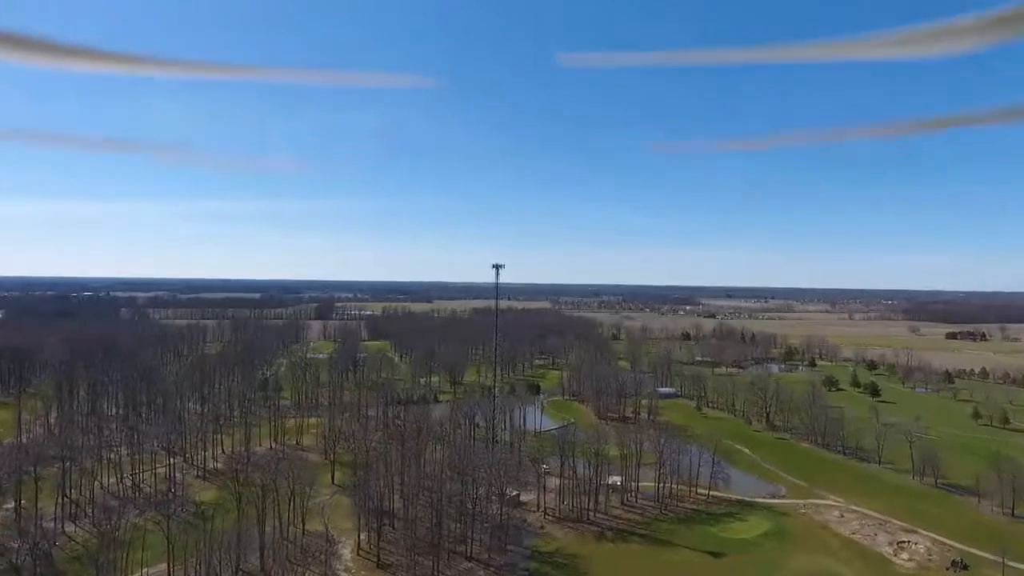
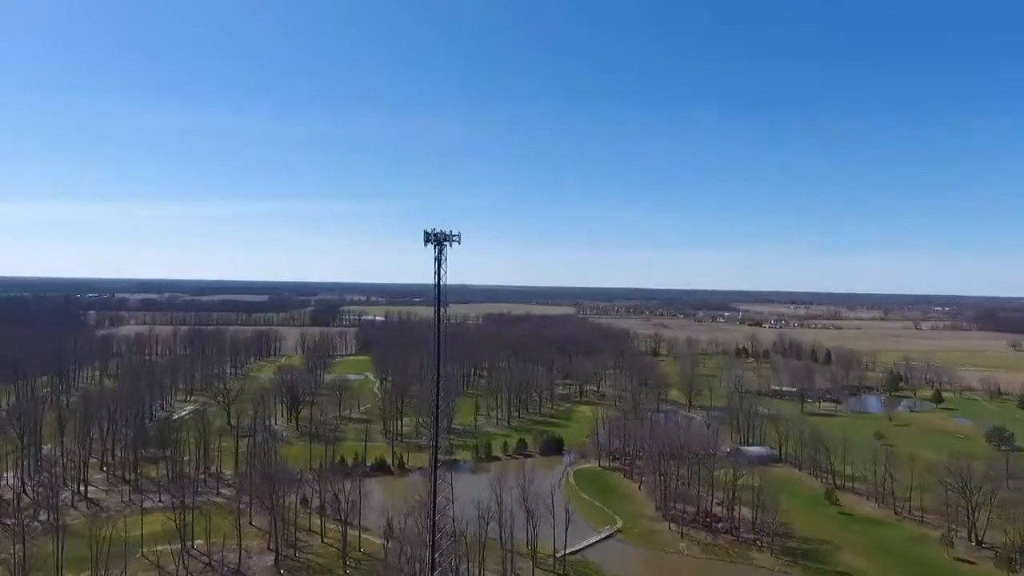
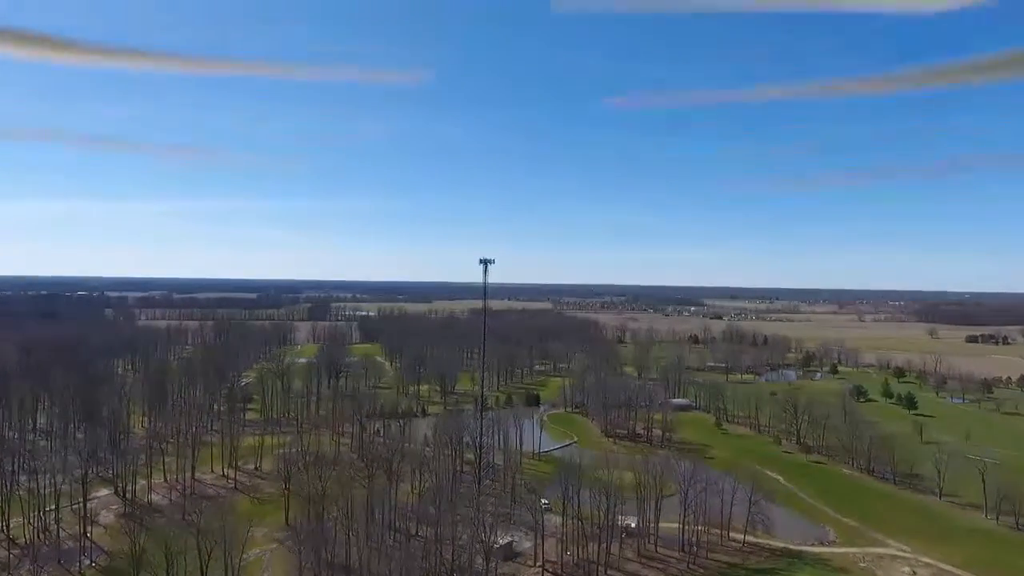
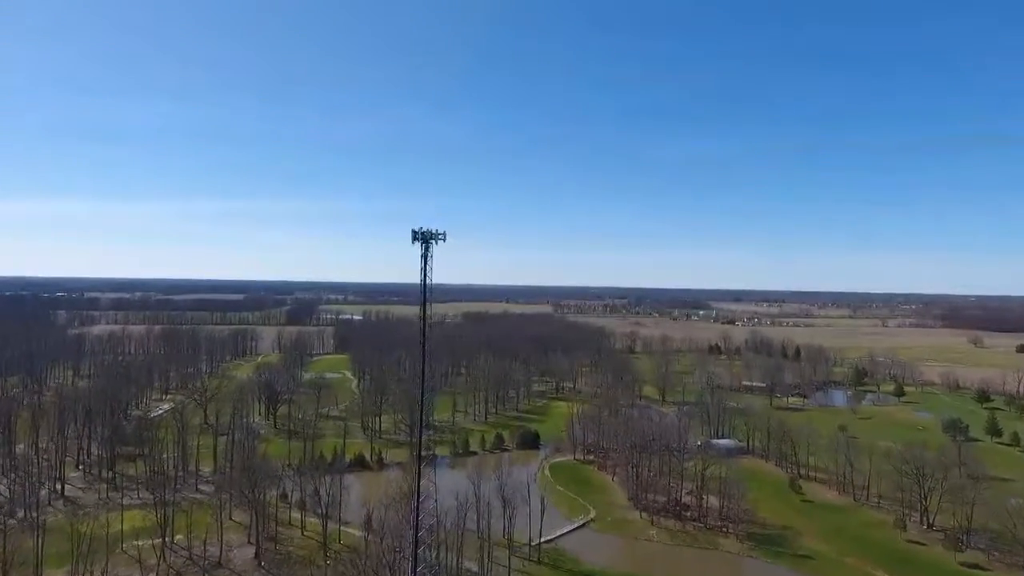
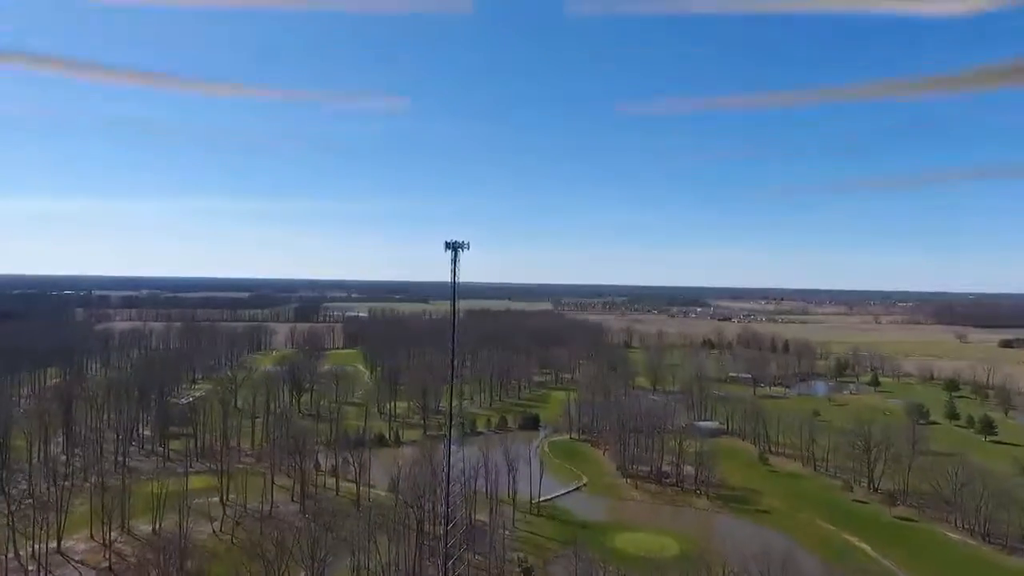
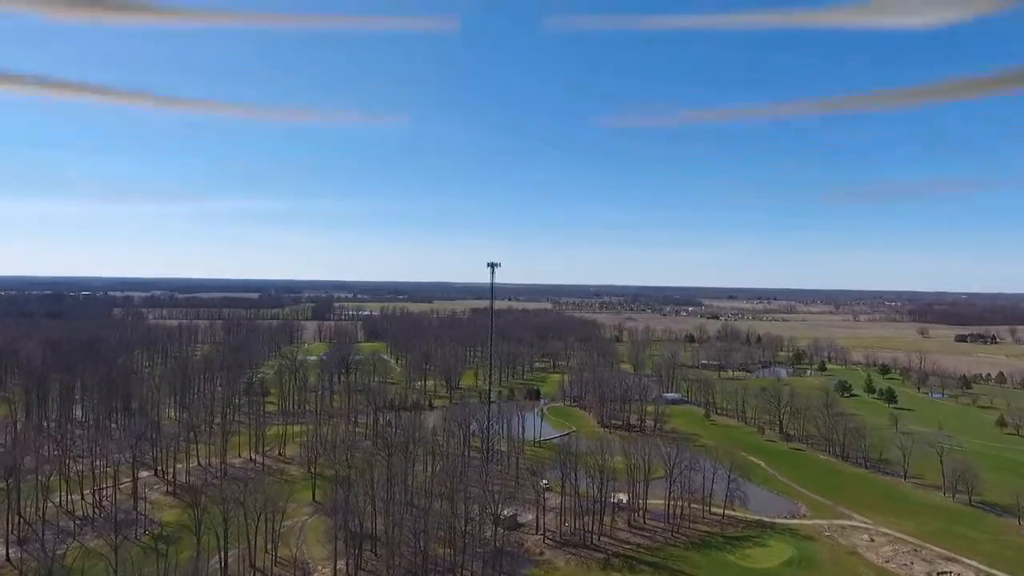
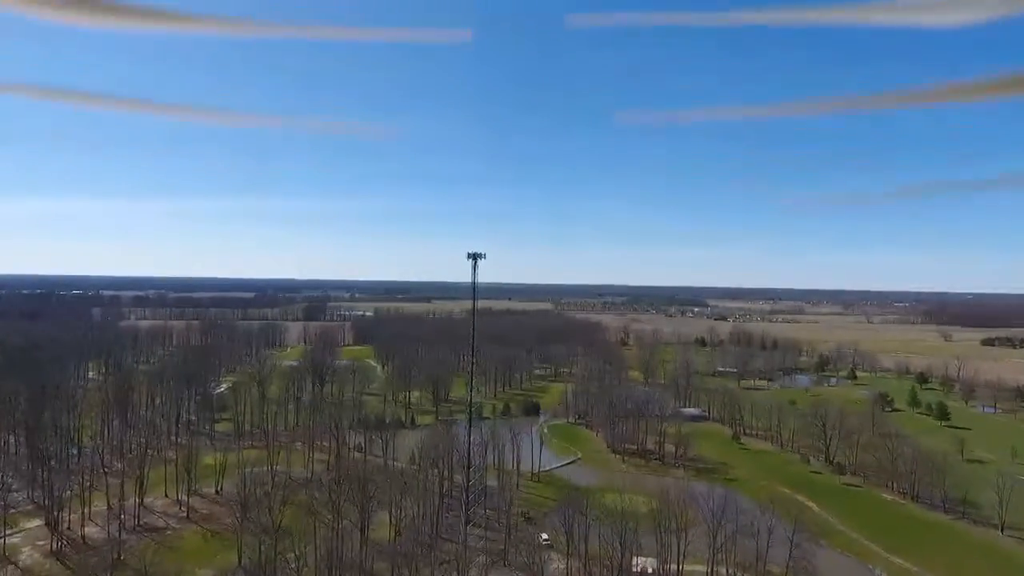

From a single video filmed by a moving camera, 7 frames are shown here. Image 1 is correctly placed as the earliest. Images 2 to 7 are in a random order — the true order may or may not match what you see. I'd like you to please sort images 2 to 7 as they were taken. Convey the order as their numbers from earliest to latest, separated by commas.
6, 3, 7, 5, 4, 2
